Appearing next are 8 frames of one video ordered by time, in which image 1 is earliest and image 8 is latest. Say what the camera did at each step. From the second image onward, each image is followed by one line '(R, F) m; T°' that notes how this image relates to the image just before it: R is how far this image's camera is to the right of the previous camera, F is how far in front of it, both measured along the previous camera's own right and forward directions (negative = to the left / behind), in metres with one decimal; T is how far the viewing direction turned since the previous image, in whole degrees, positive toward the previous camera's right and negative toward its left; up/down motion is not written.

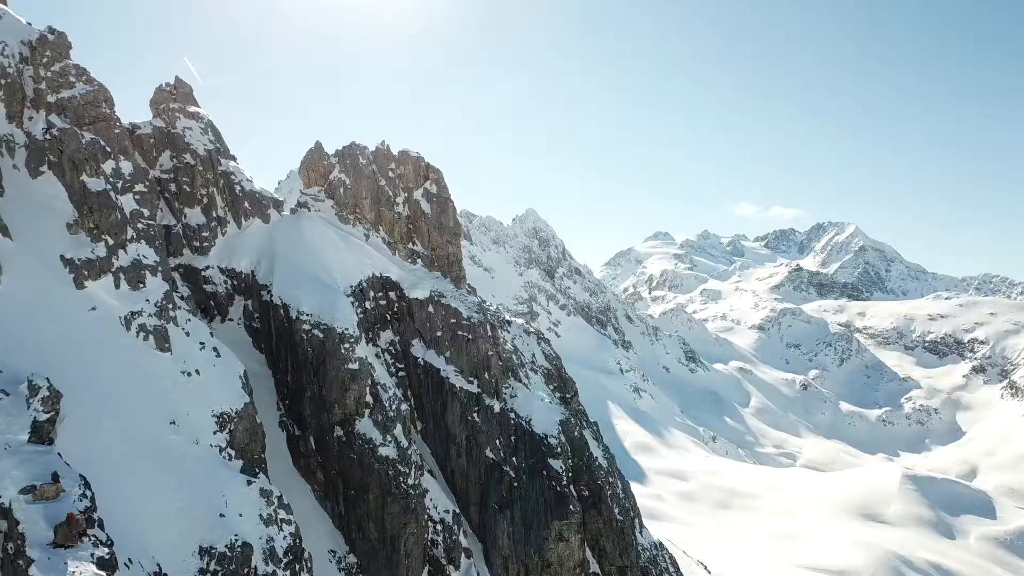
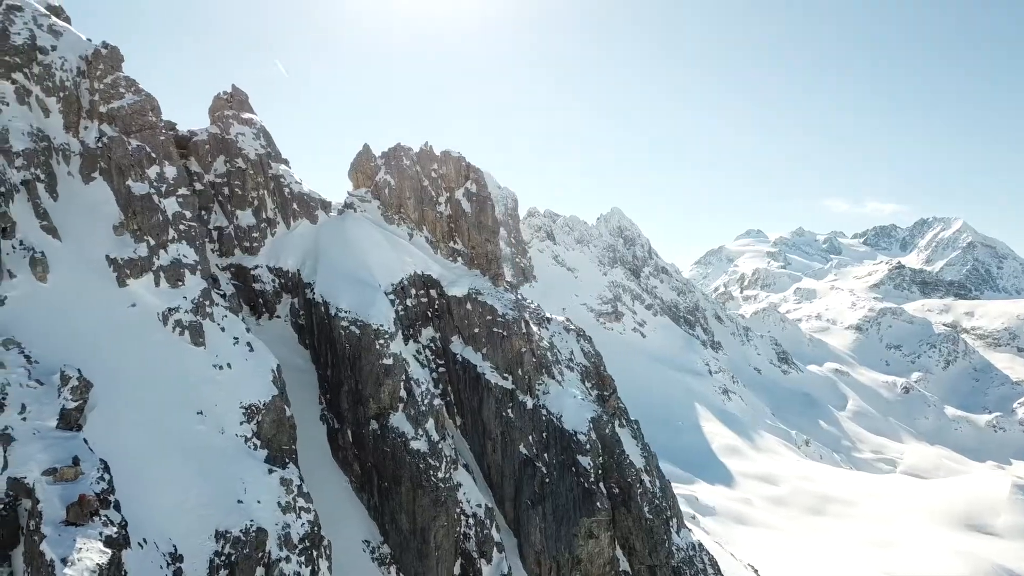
(+2.9, -0.1) m; -6°
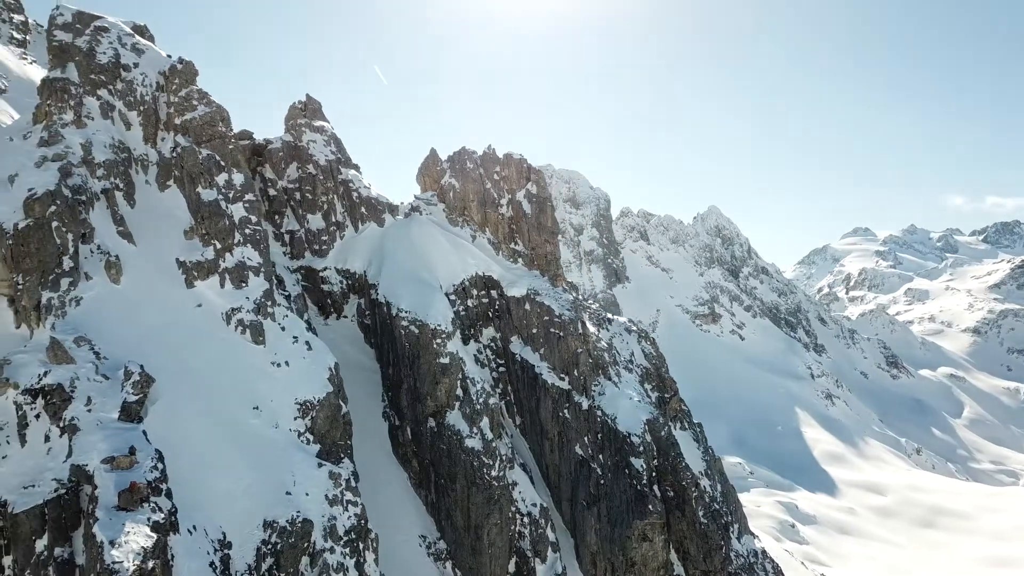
(+2.1, -0.1) m; -7°
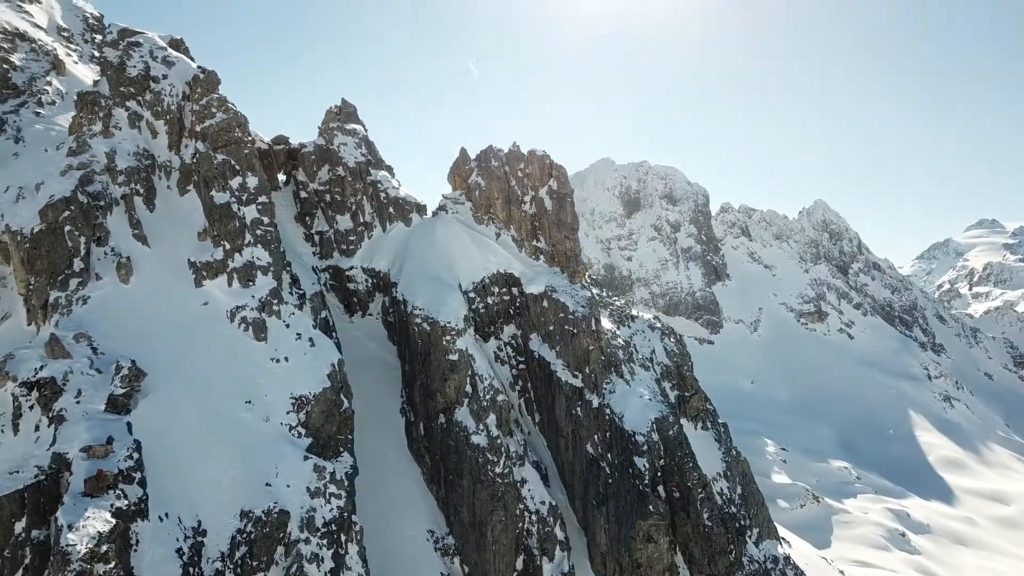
(+4.8, +0.5) m; -7°
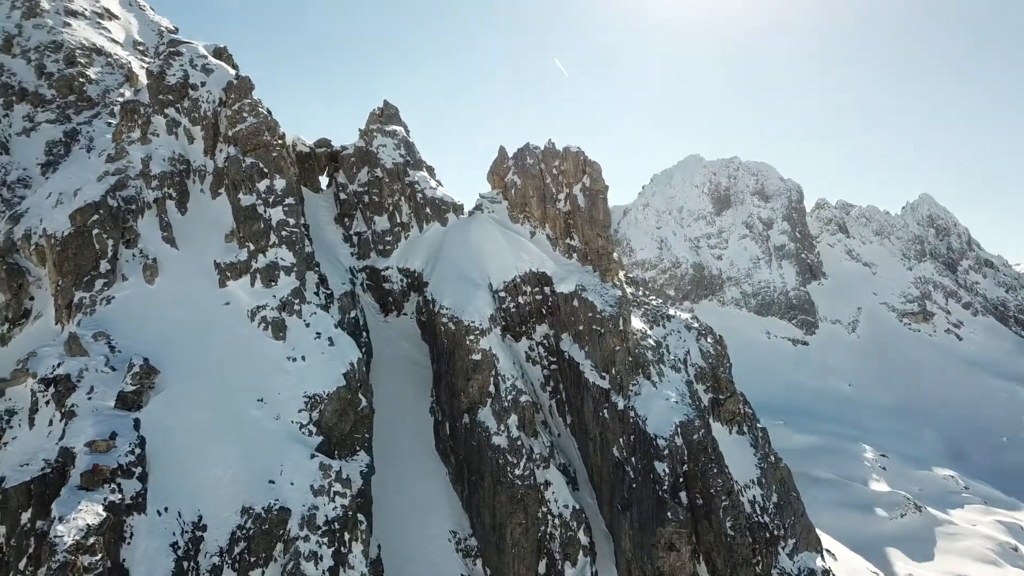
(+3.4, +0.8) m; -6°
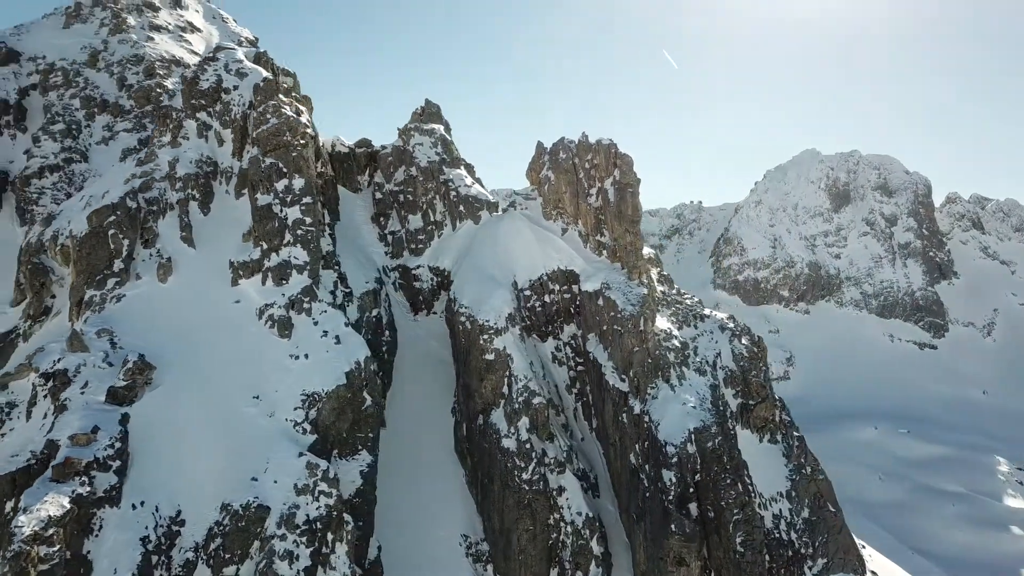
(+4.8, +1.6) m; -8°
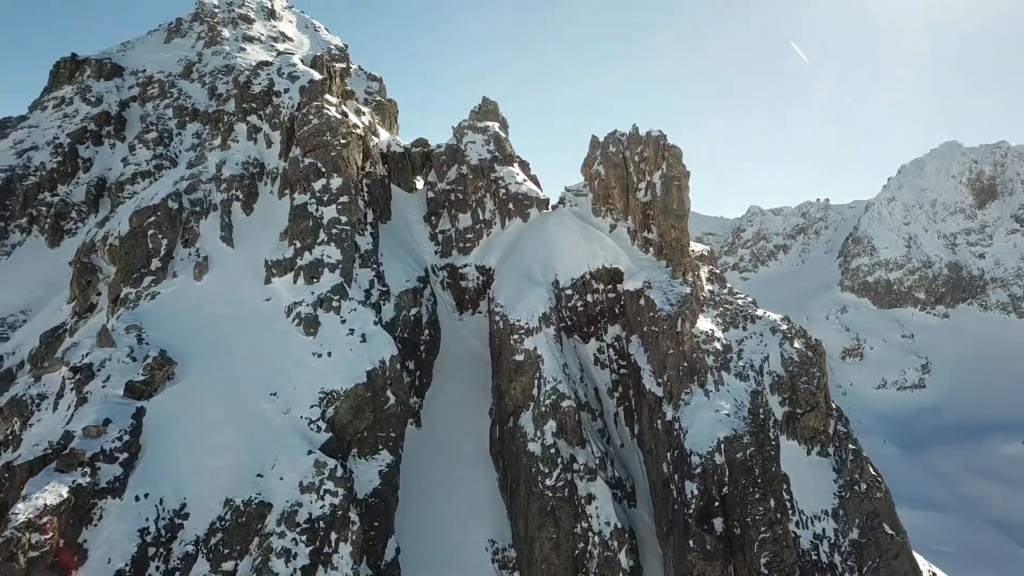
(+4.3, +1.6) m; -9°
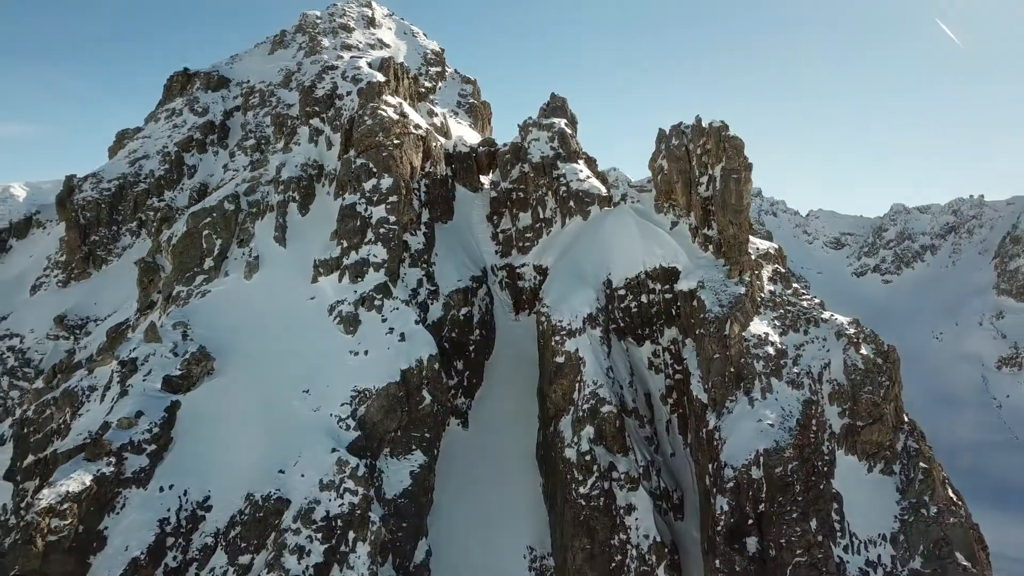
(+4.1, +1.4) m; -9°
